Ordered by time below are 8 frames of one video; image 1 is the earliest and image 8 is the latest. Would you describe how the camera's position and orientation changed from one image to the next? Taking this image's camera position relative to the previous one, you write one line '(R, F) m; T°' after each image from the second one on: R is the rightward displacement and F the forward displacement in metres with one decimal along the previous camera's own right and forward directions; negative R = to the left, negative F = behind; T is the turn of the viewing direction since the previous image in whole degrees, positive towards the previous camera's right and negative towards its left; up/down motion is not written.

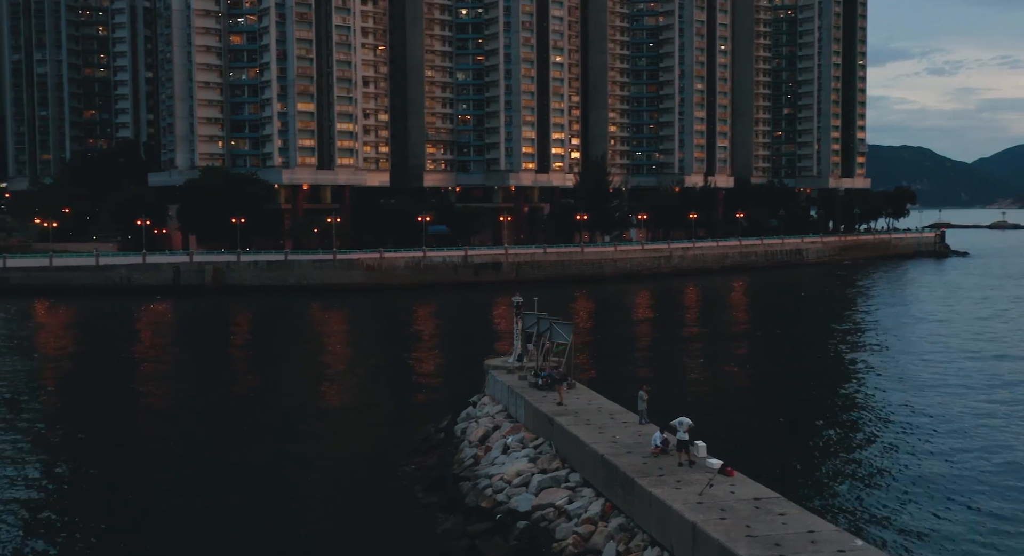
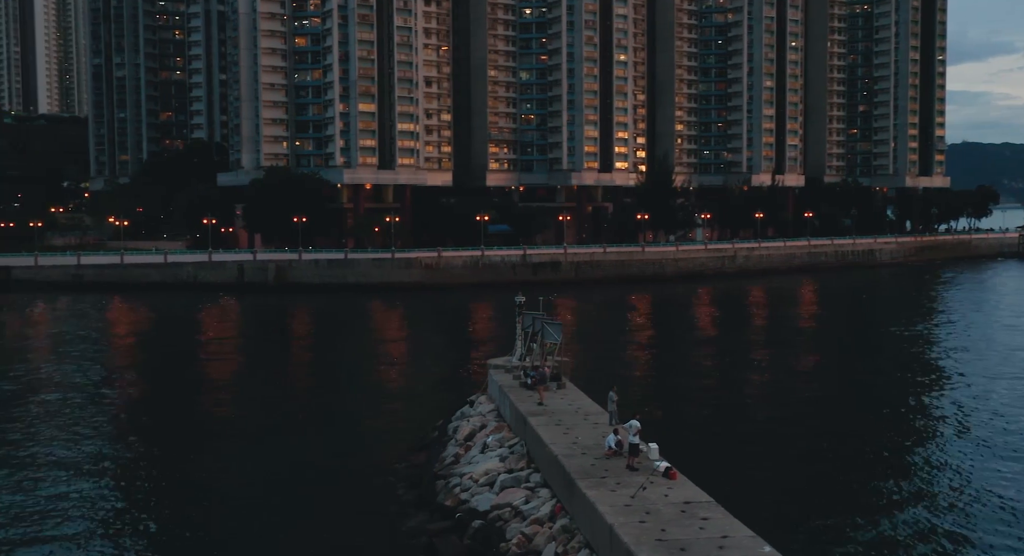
(+2.1, 0.0) m; -4°
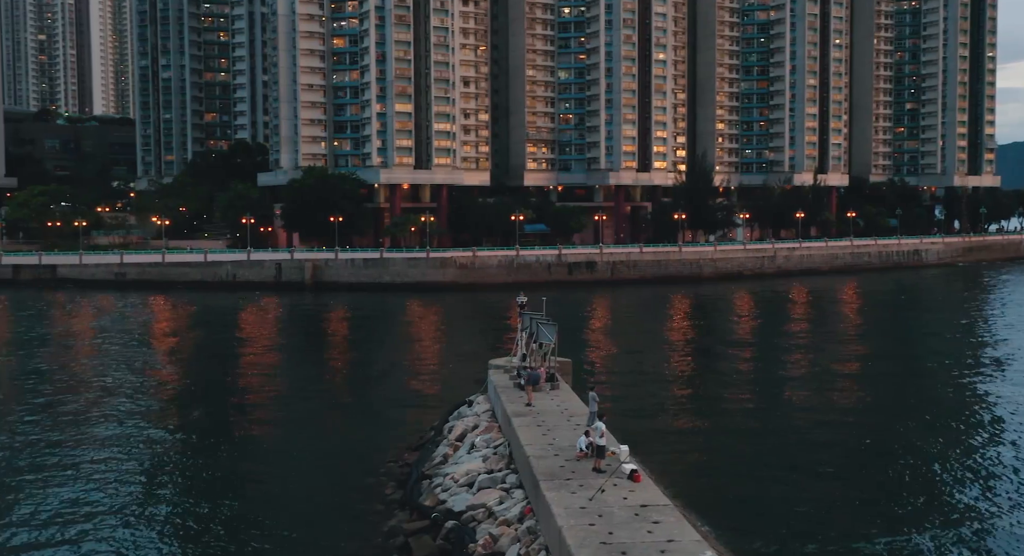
(+1.3, 0.0) m; -3°
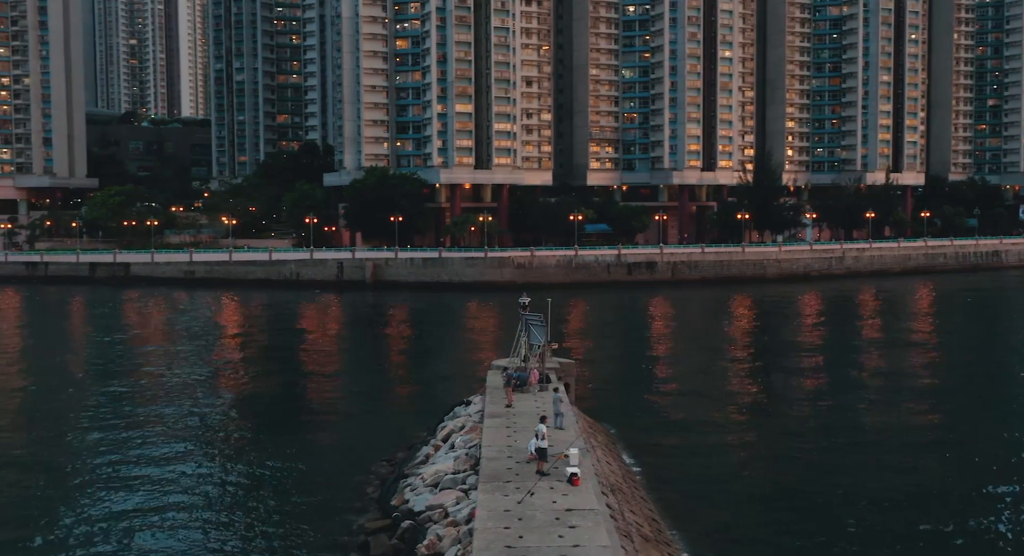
(+2.2, +0.1) m; -4°
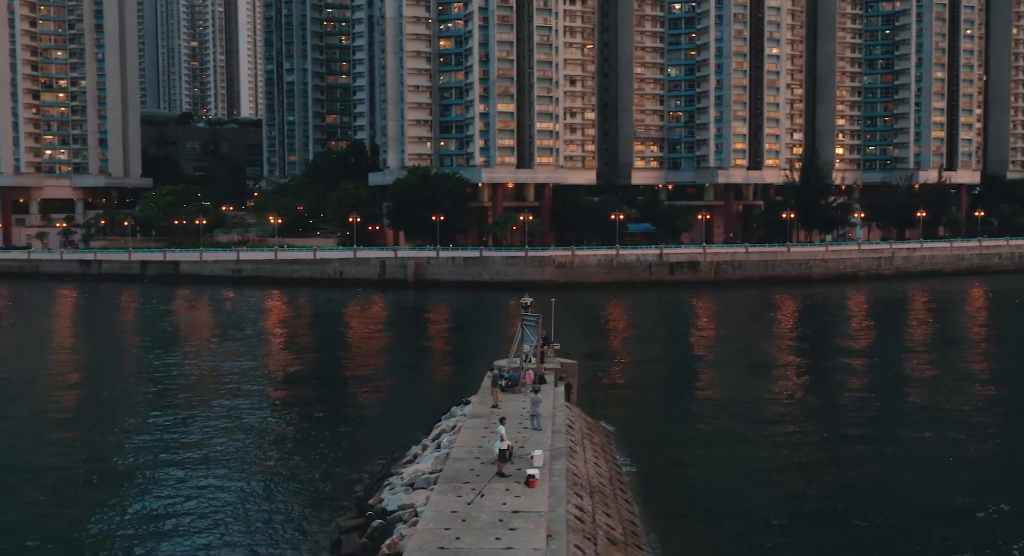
(+1.5, 0.0) m; -3°
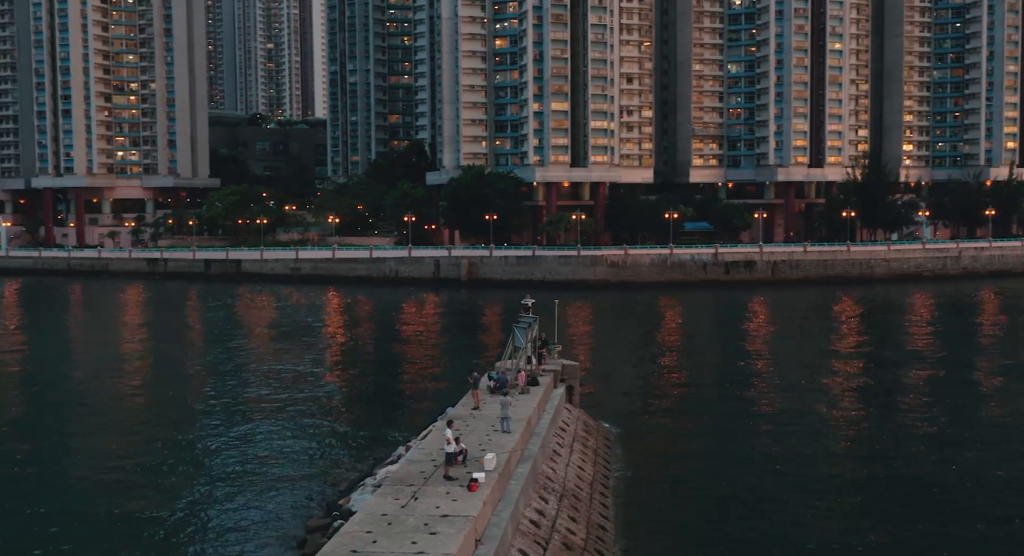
(+2.0, +0.1) m; -4°
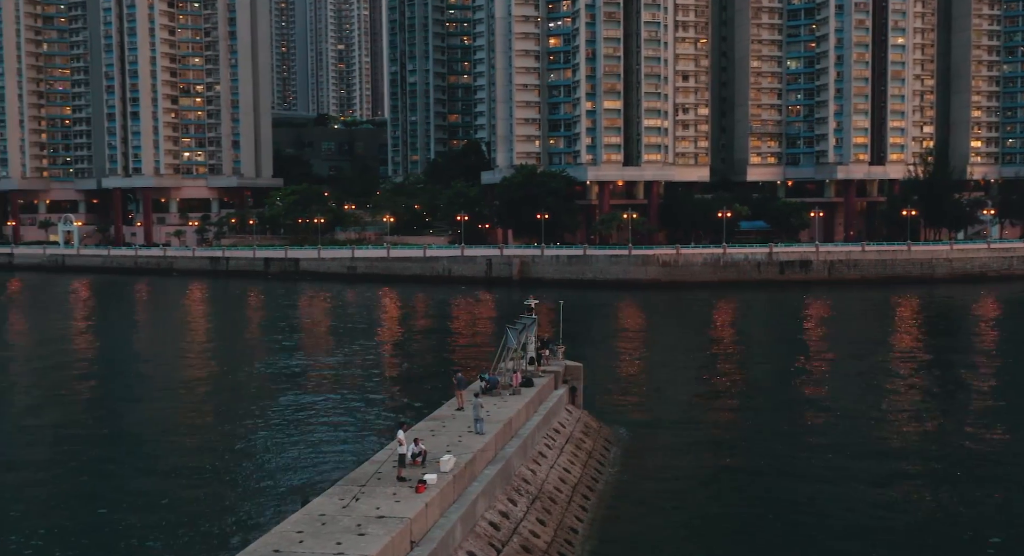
(+1.9, +0.1) m; -4°
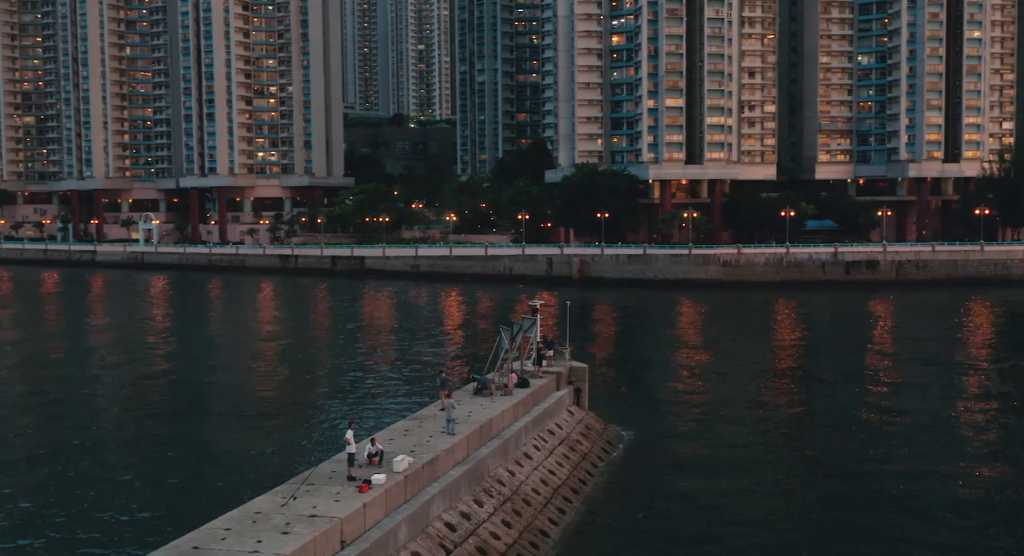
(+2.1, +0.1) m; -4°
